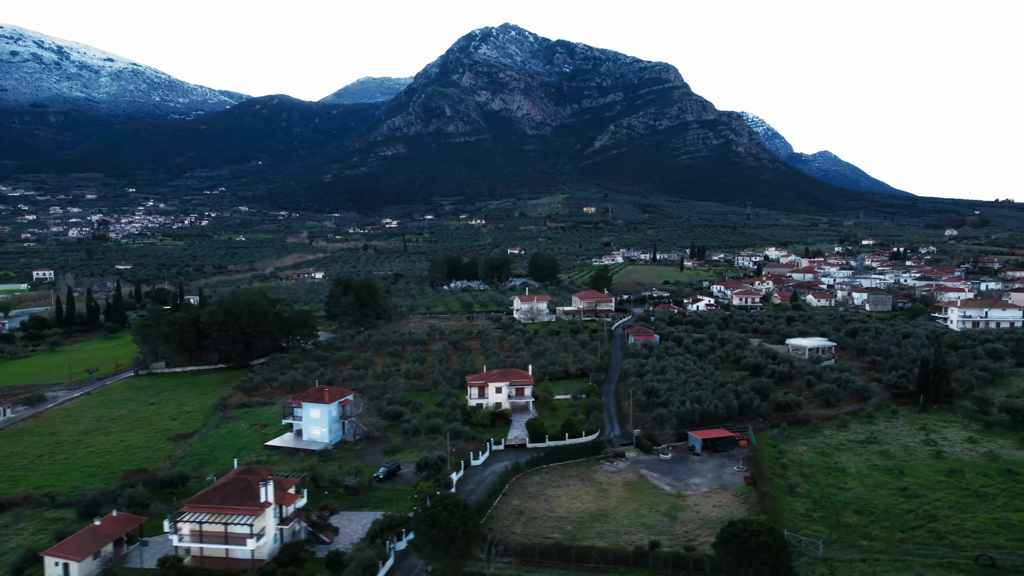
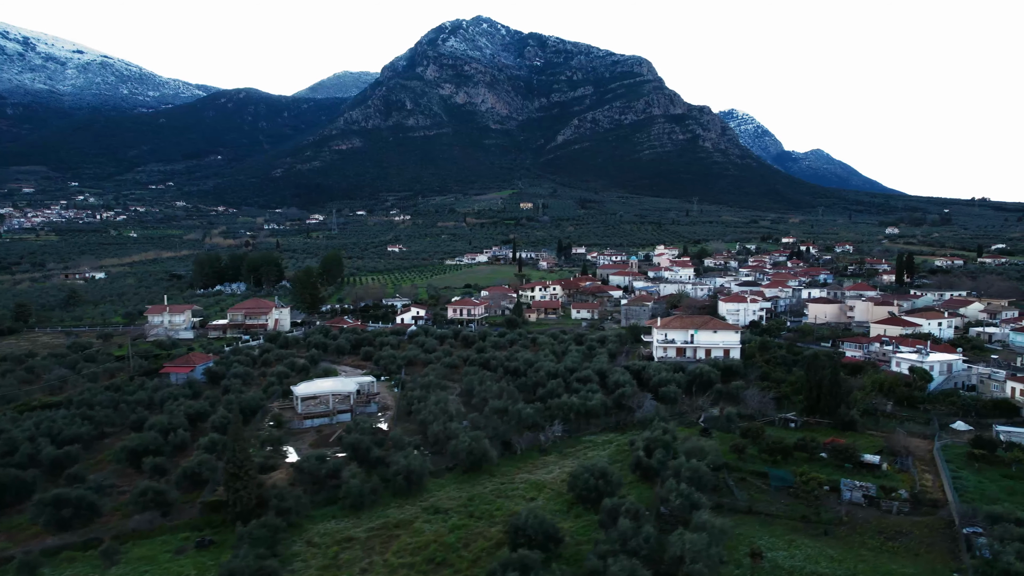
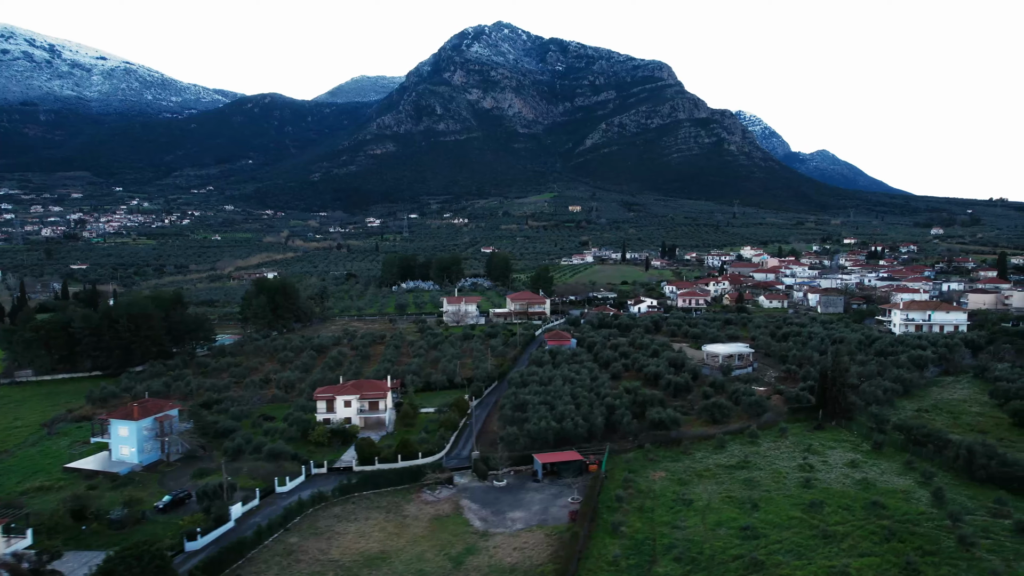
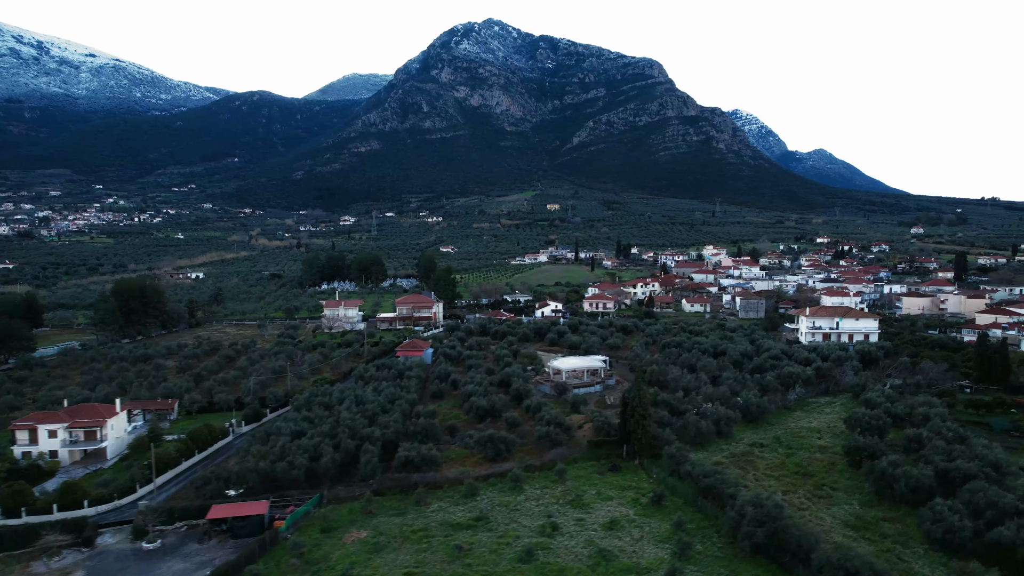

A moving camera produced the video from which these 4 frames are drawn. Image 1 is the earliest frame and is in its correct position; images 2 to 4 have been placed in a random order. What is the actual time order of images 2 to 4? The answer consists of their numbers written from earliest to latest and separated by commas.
3, 4, 2
